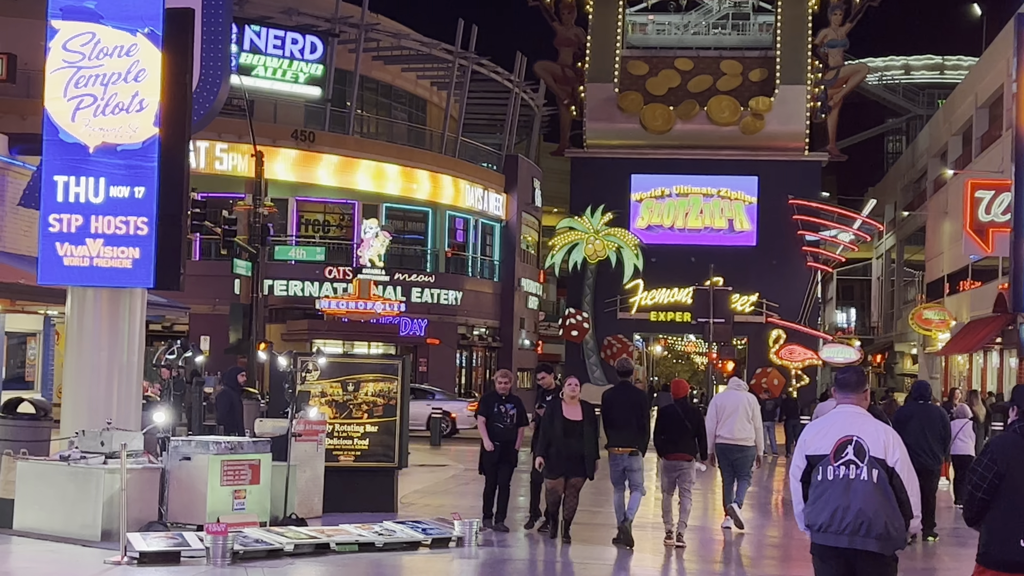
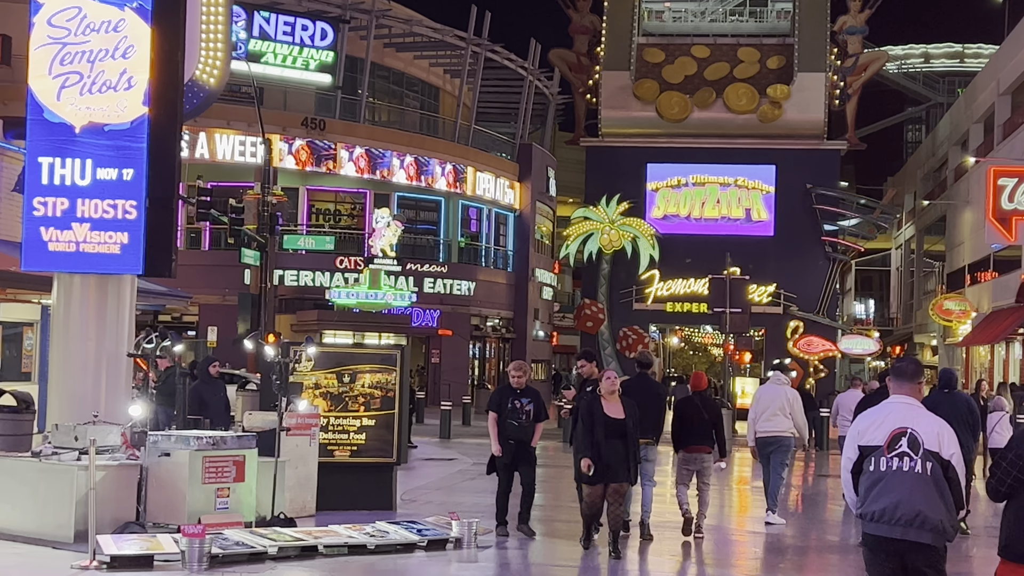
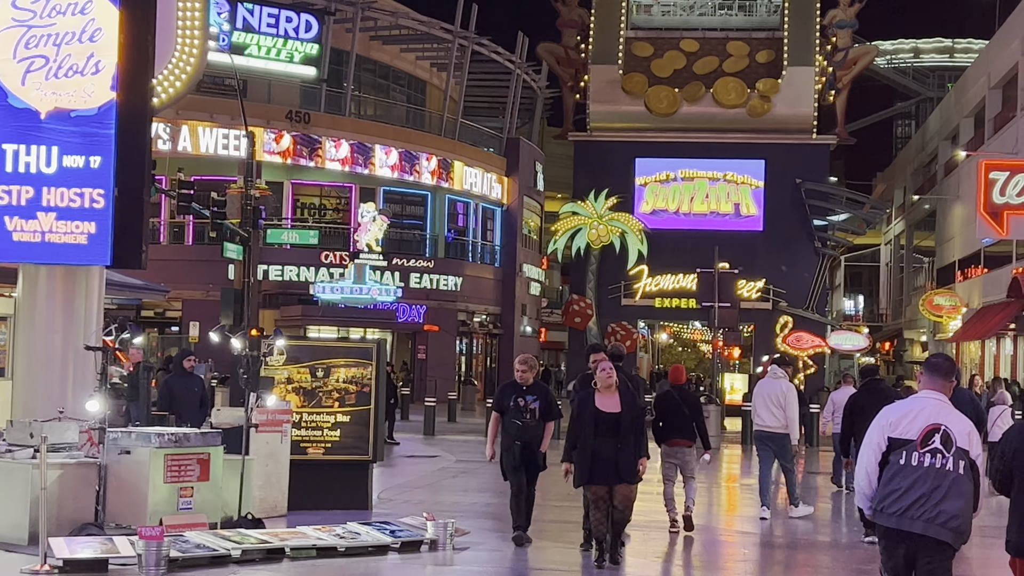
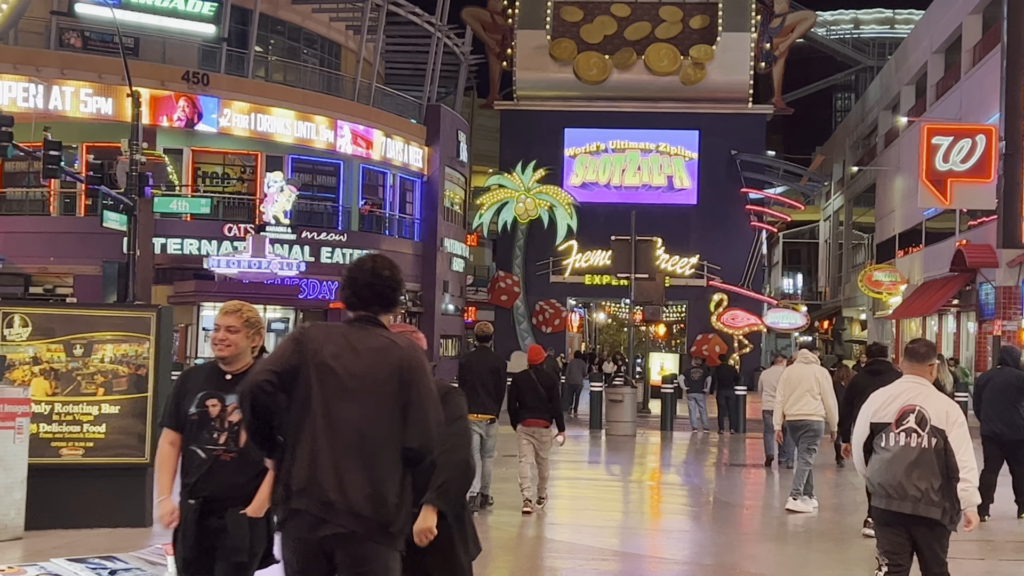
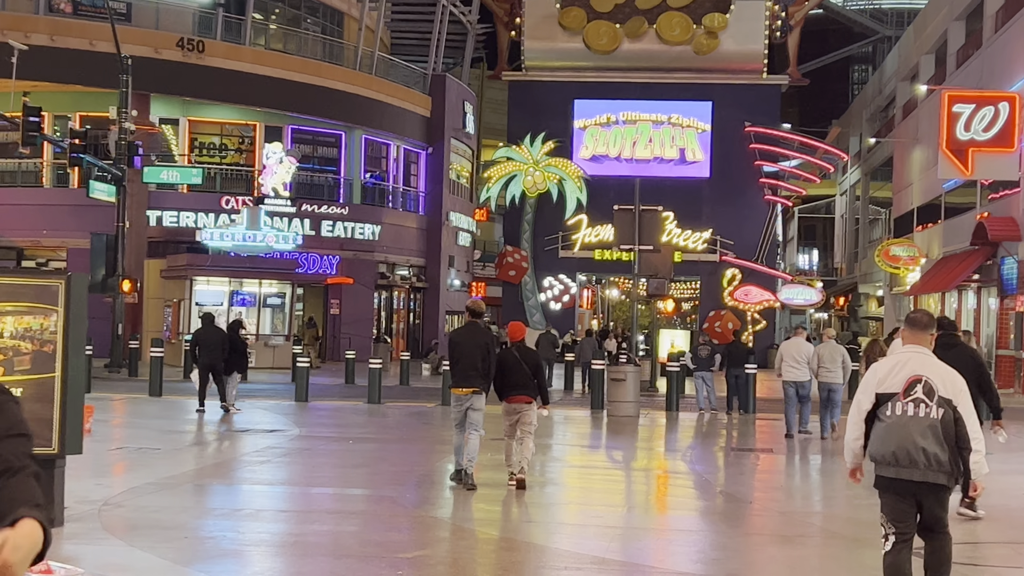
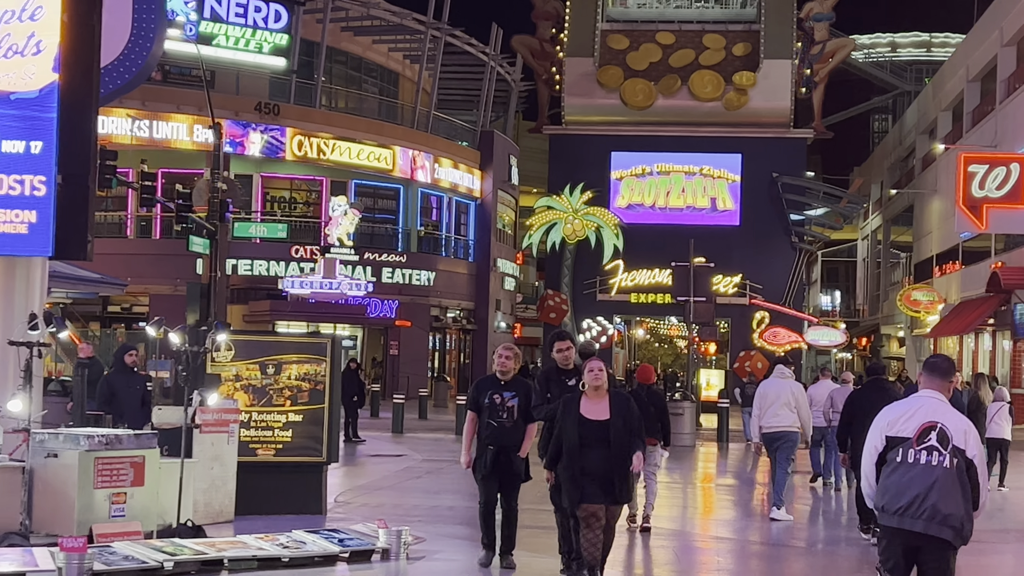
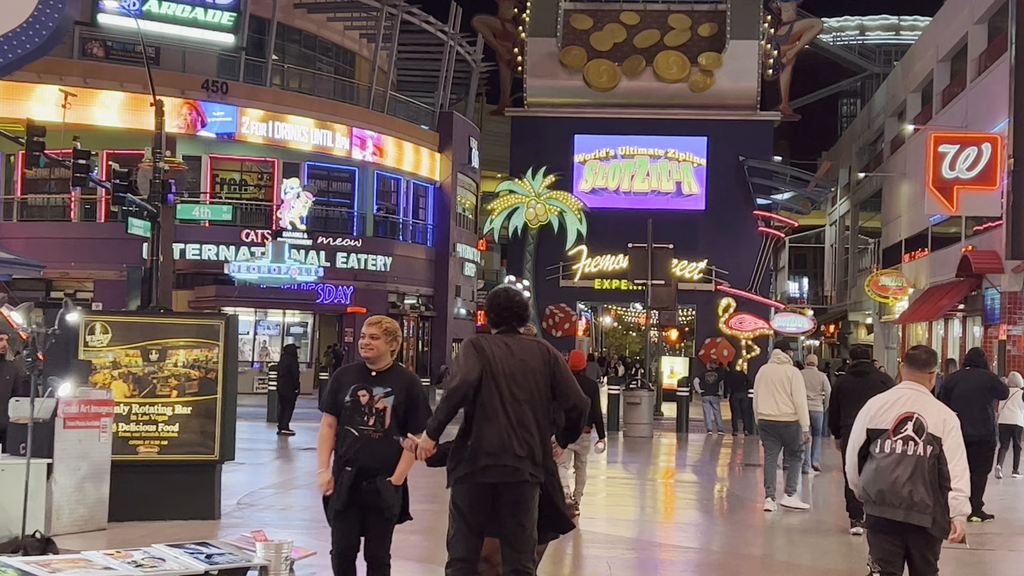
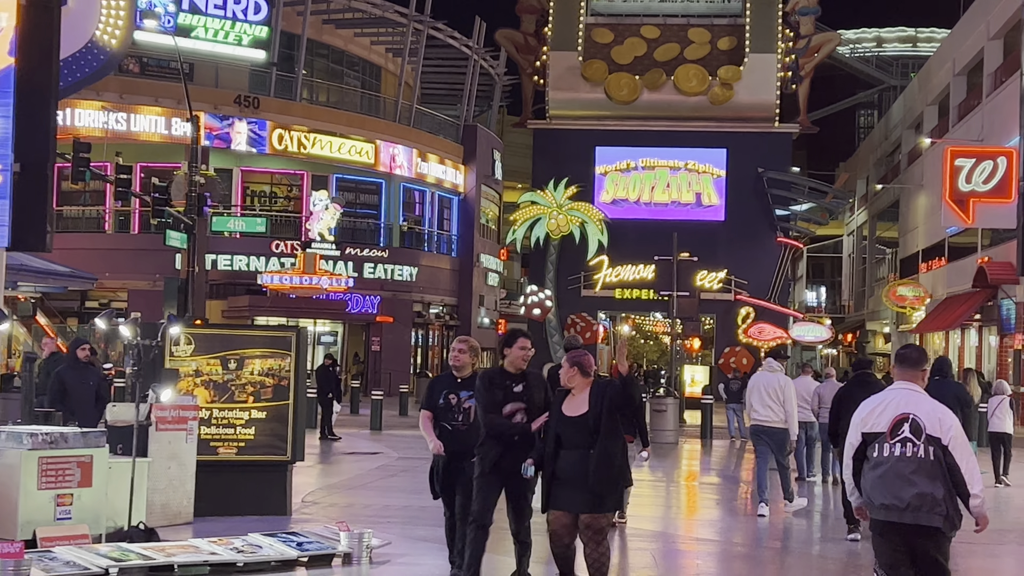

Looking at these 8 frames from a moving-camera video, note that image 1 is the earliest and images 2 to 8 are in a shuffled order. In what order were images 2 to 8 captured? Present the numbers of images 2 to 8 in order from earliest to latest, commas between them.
2, 3, 6, 8, 7, 4, 5
